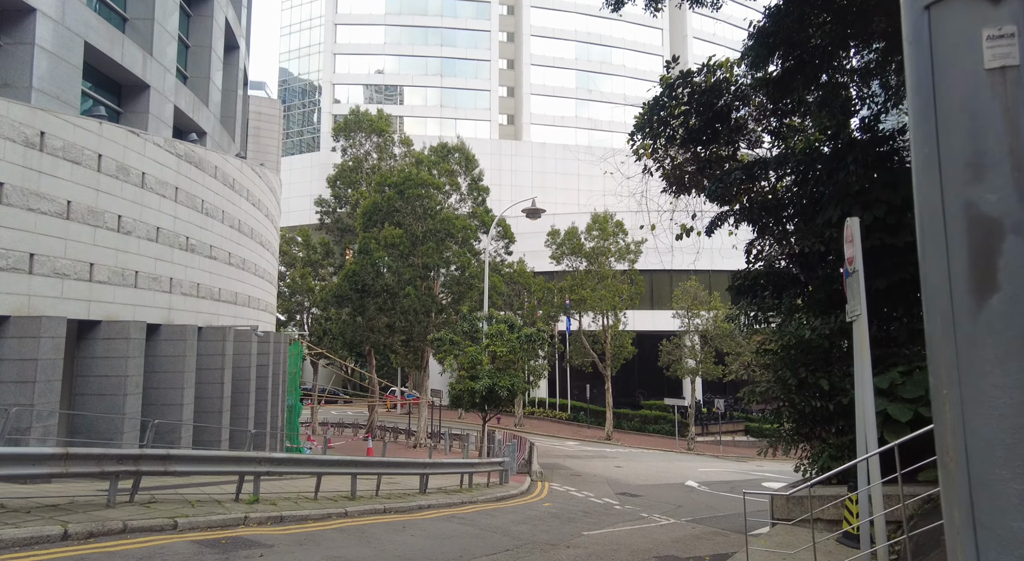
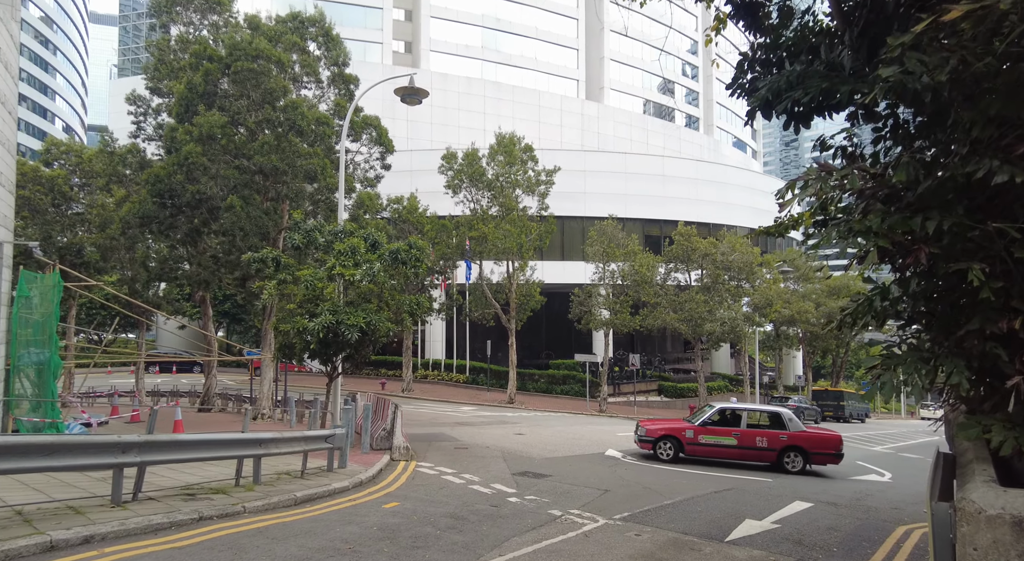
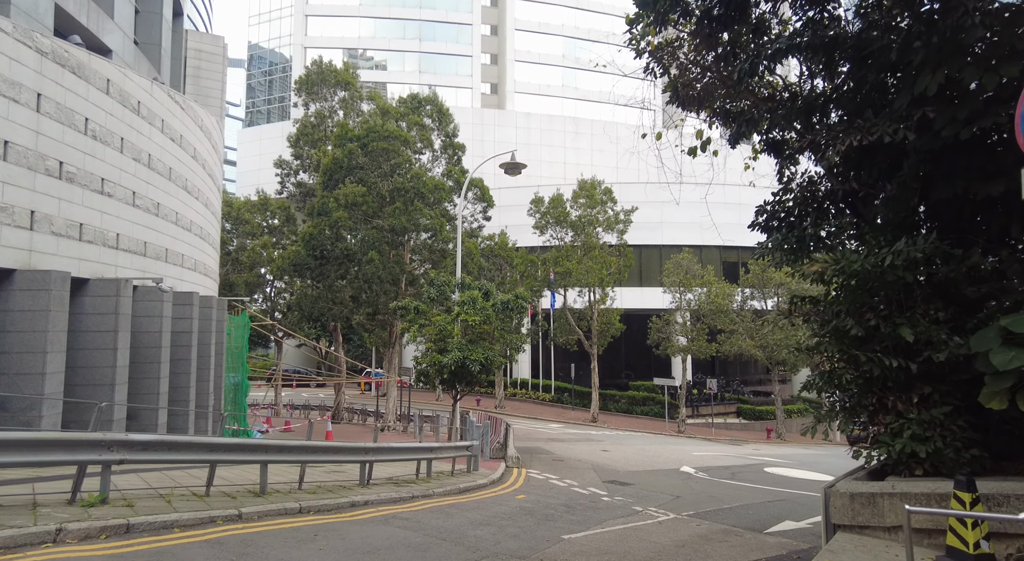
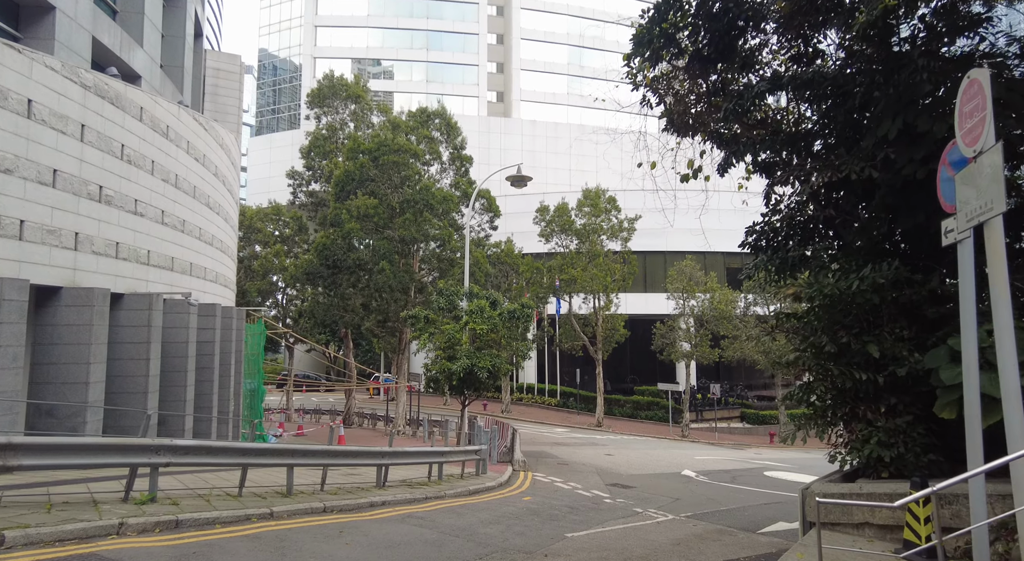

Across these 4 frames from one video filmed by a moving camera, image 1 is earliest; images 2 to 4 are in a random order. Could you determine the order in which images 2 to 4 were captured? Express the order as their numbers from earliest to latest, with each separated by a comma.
4, 3, 2
